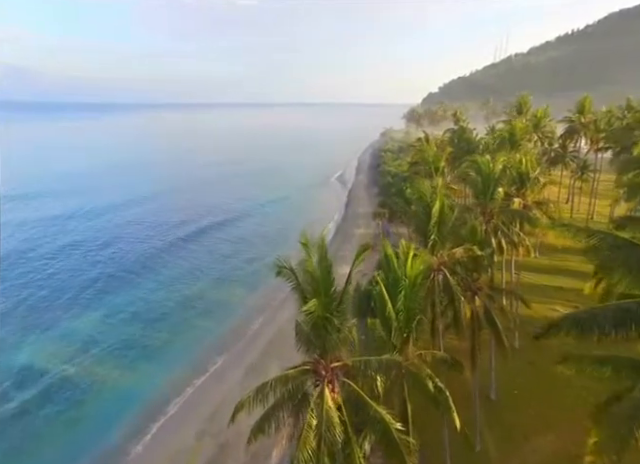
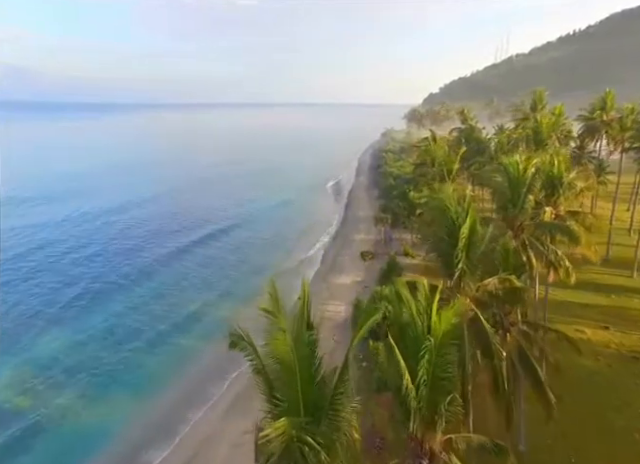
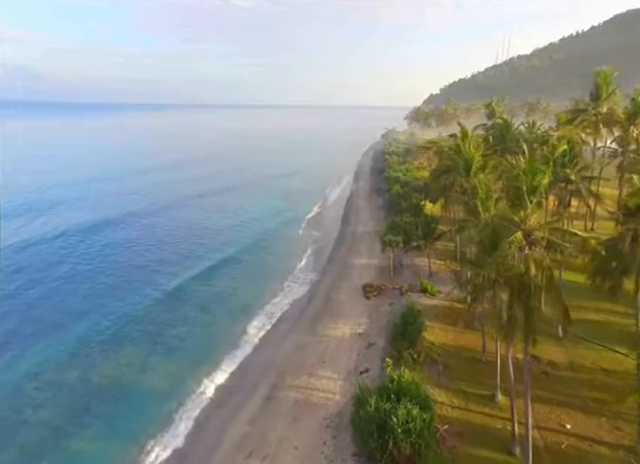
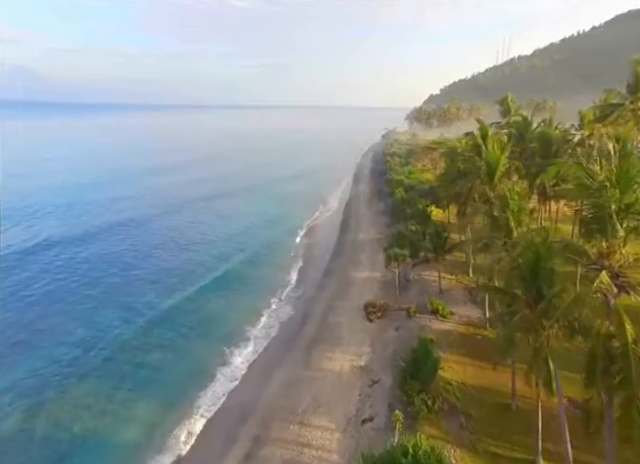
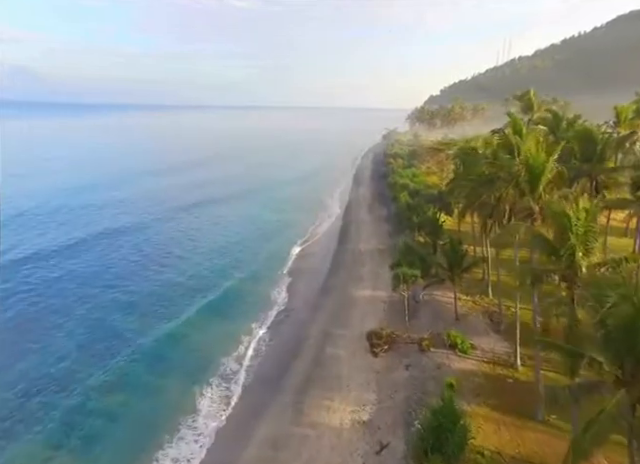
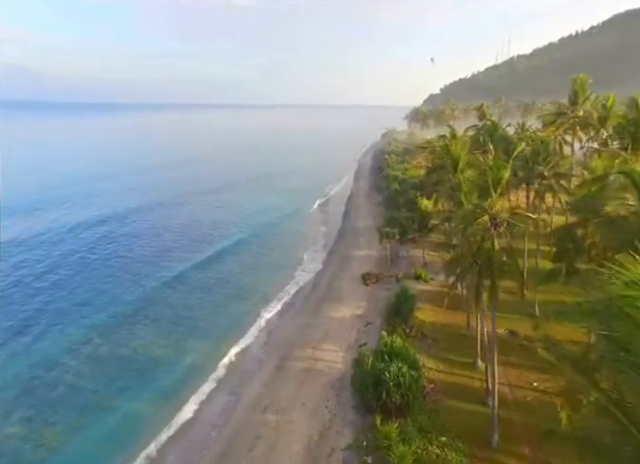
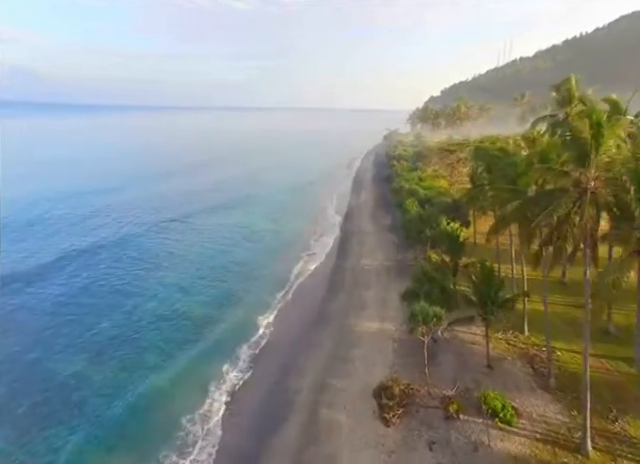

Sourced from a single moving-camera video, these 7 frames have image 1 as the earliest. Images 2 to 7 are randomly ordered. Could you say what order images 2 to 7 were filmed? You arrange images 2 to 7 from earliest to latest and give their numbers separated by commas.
2, 6, 3, 4, 5, 7
